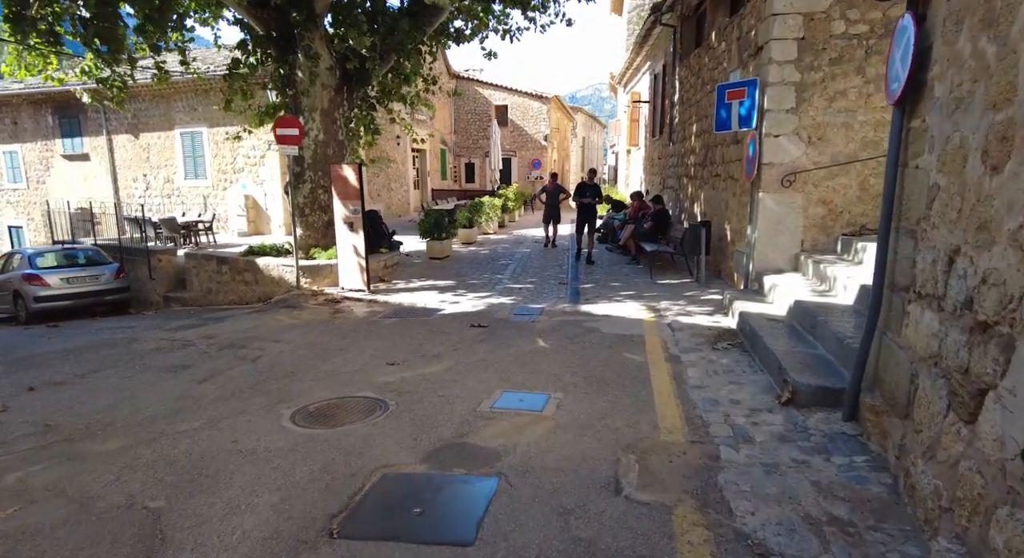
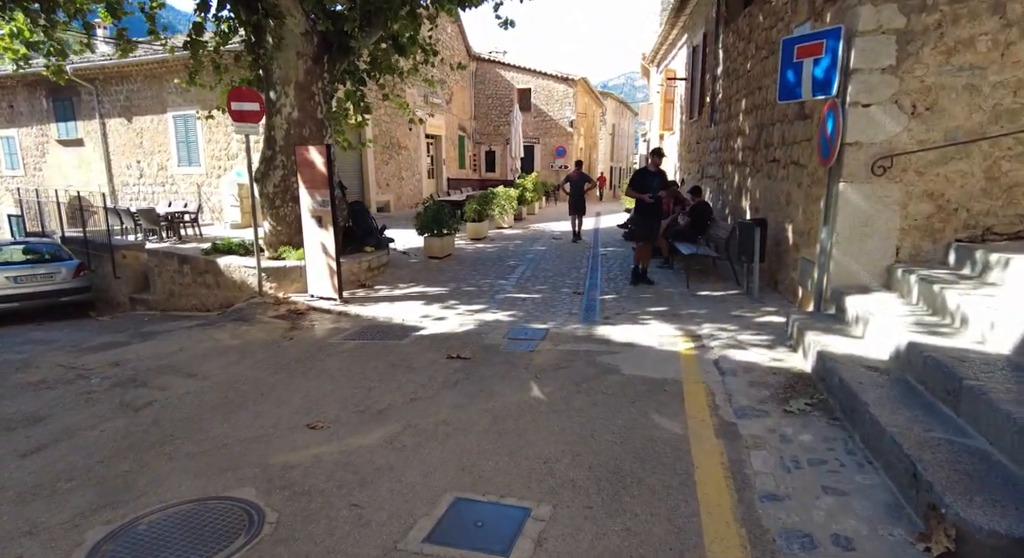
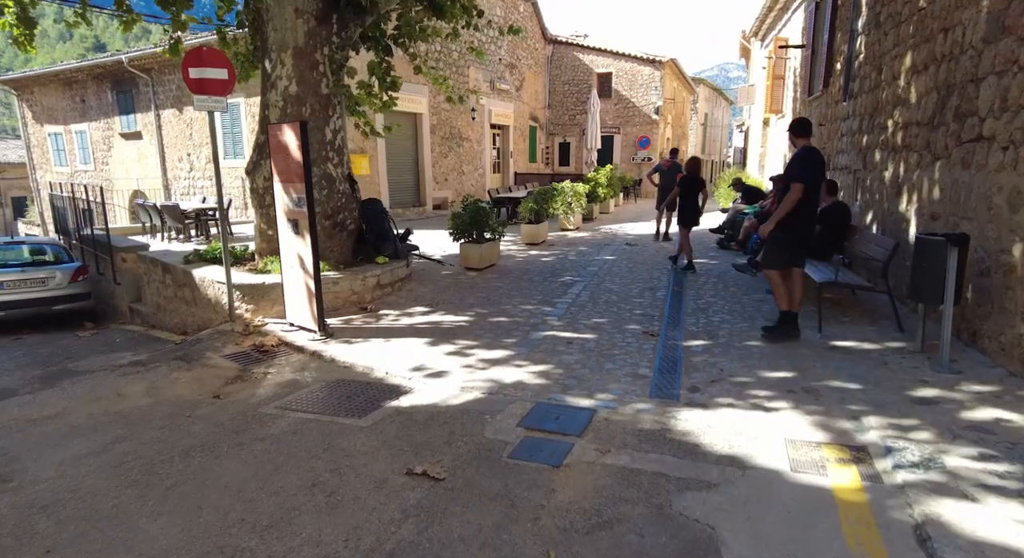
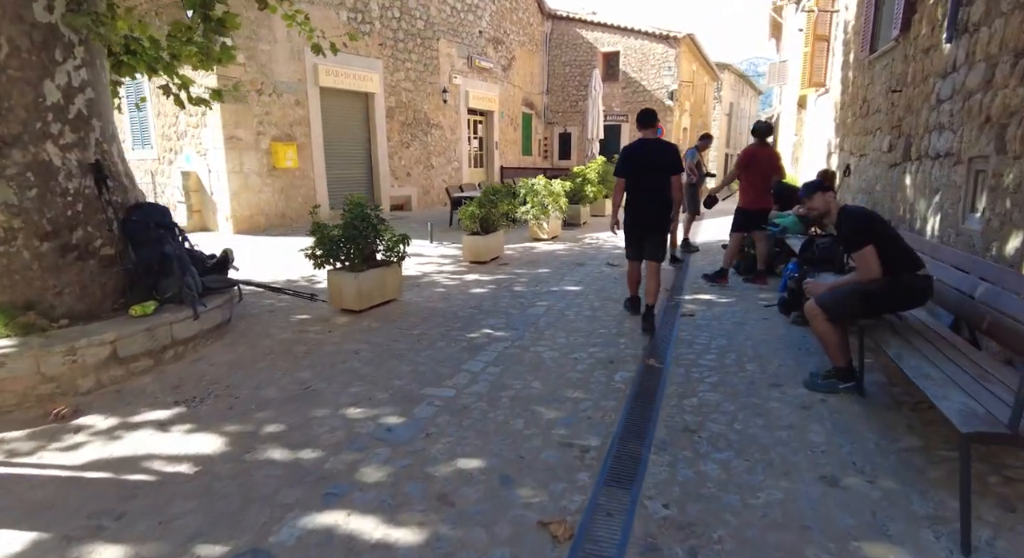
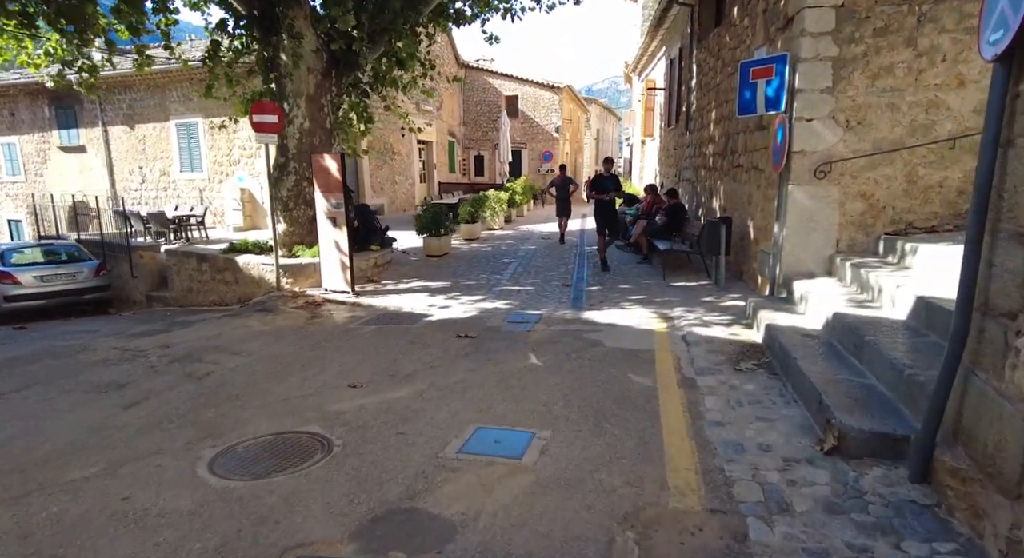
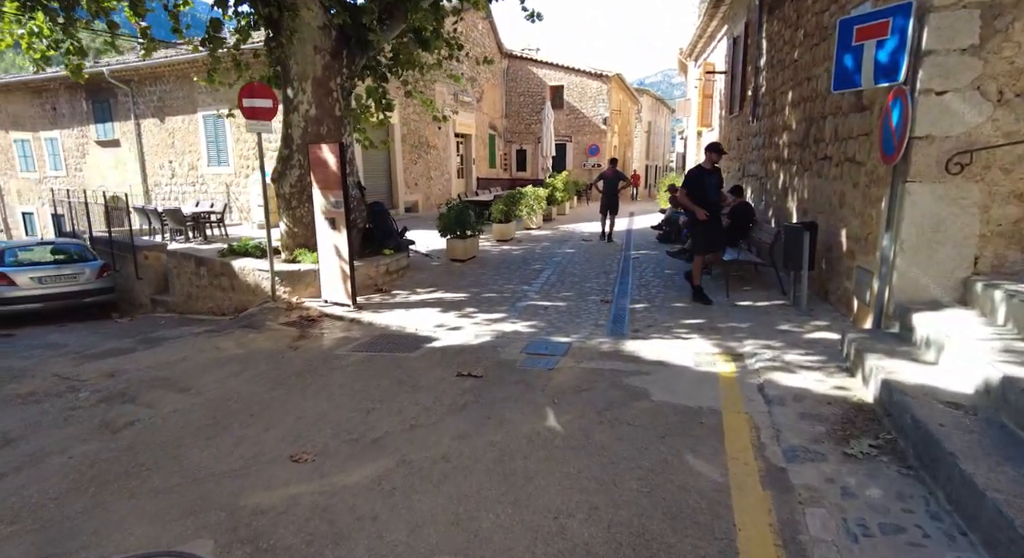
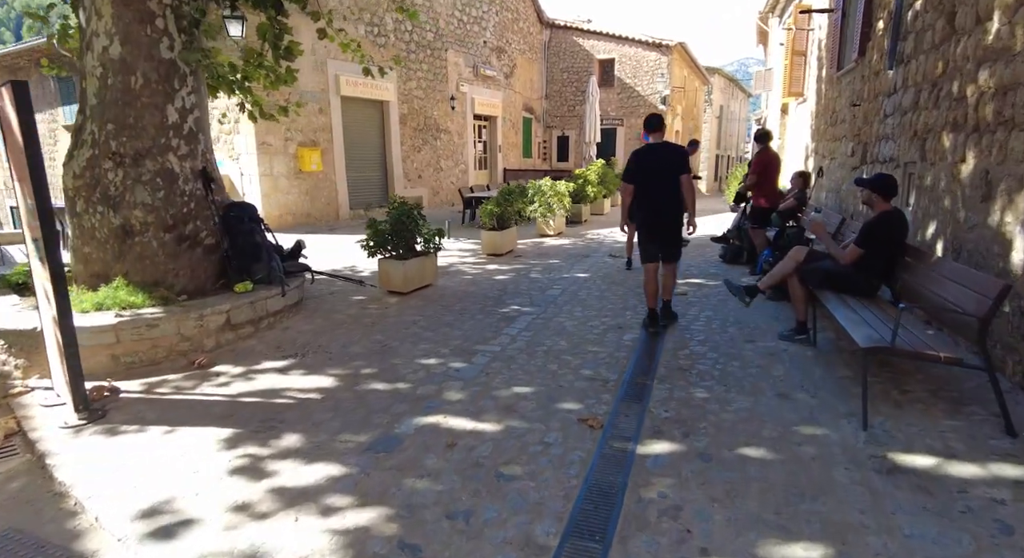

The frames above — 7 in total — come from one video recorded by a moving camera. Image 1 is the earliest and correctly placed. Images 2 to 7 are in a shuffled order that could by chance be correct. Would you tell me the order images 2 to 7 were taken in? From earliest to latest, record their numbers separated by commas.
5, 2, 6, 3, 7, 4
